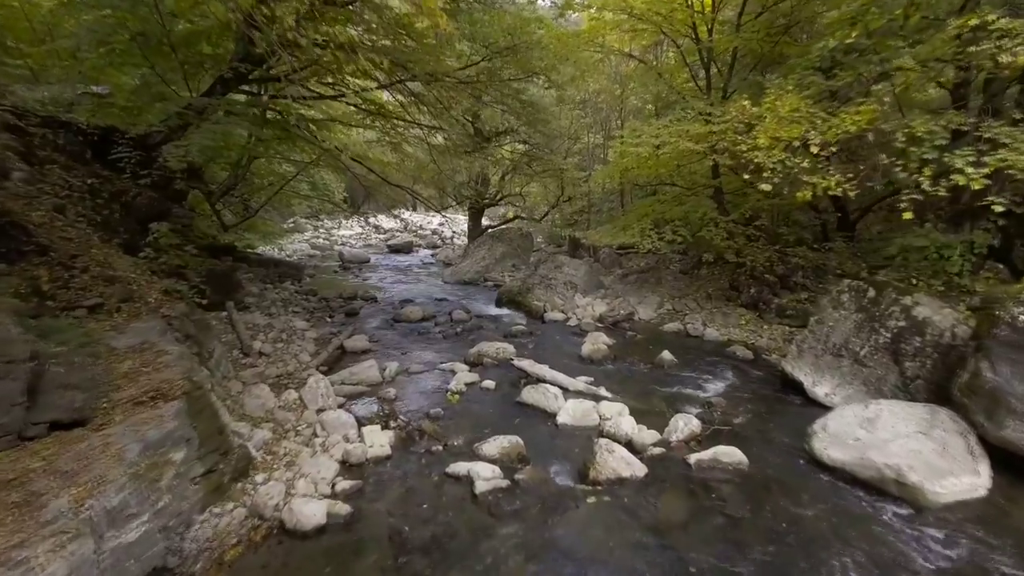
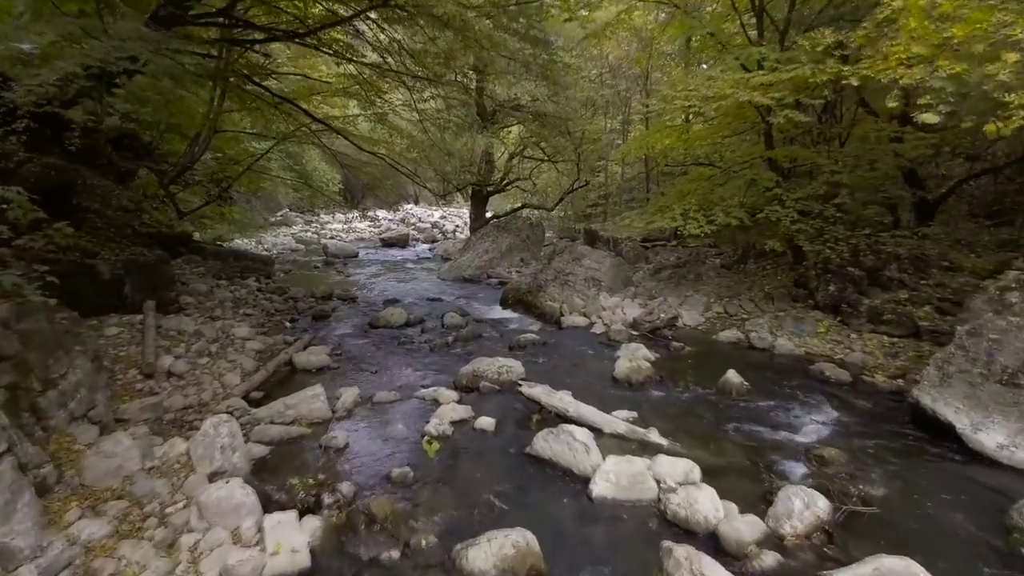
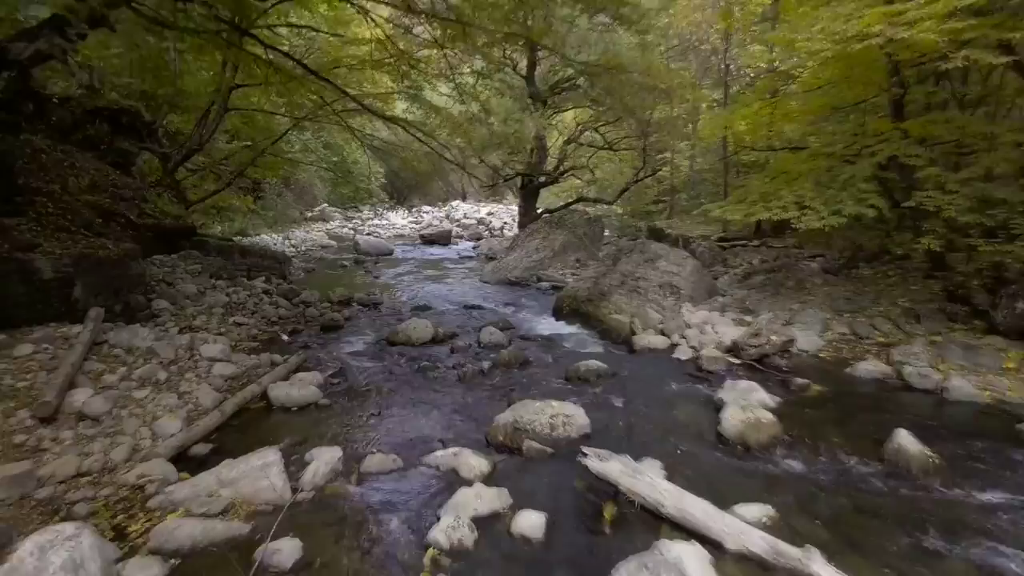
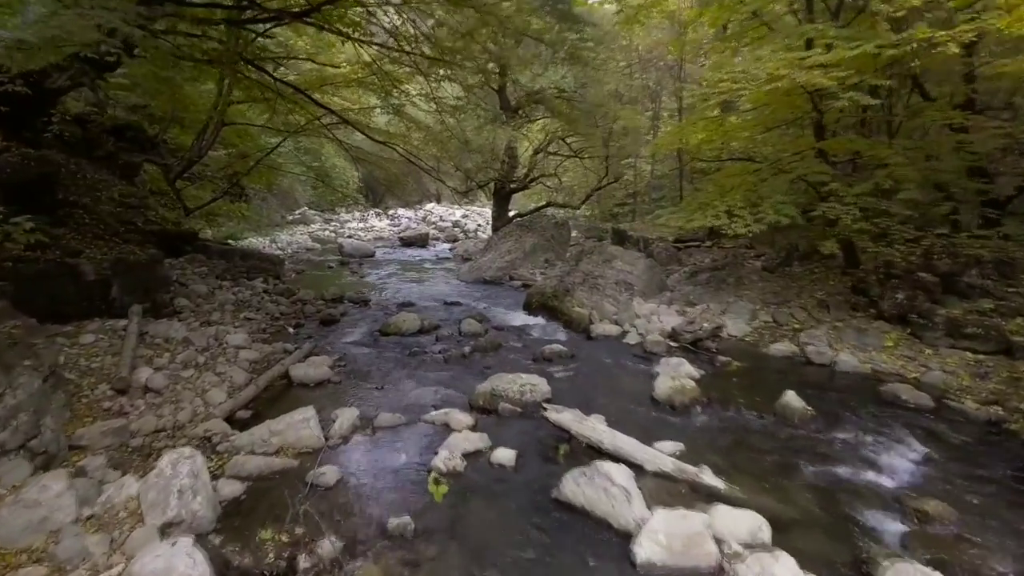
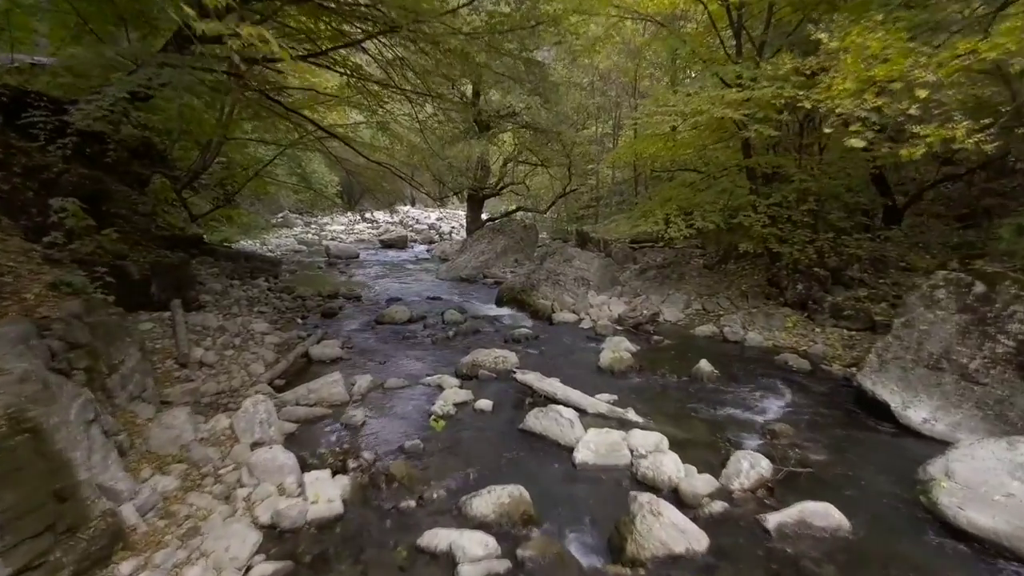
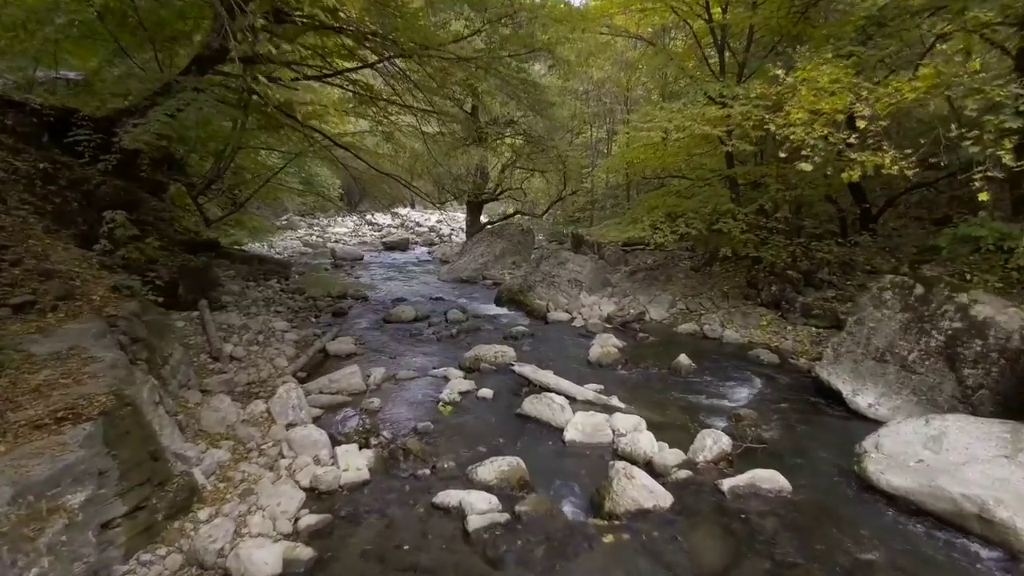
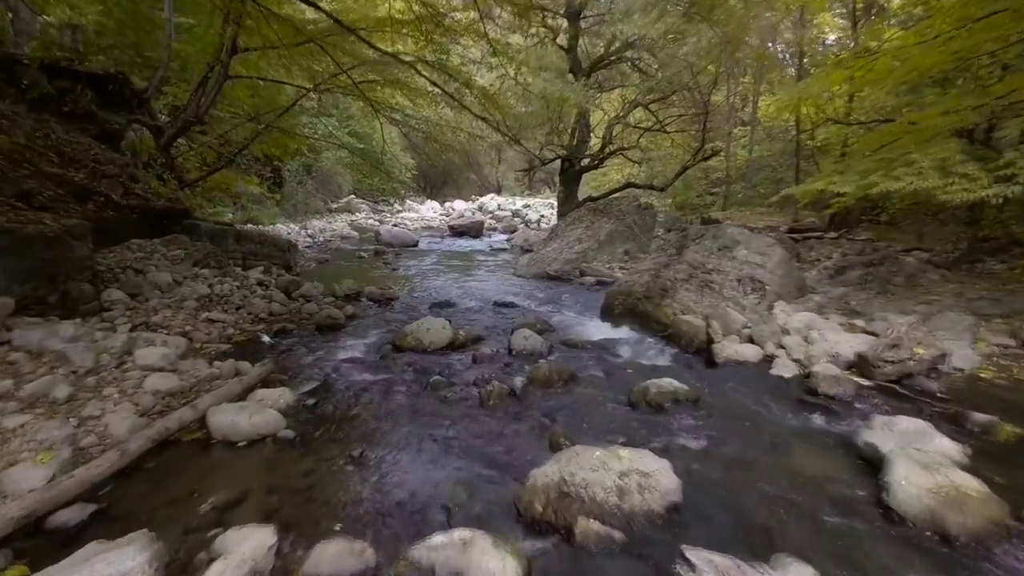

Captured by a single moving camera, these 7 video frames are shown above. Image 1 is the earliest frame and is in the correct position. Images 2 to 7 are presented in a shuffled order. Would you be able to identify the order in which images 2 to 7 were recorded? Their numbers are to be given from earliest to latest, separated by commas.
6, 5, 2, 4, 3, 7
